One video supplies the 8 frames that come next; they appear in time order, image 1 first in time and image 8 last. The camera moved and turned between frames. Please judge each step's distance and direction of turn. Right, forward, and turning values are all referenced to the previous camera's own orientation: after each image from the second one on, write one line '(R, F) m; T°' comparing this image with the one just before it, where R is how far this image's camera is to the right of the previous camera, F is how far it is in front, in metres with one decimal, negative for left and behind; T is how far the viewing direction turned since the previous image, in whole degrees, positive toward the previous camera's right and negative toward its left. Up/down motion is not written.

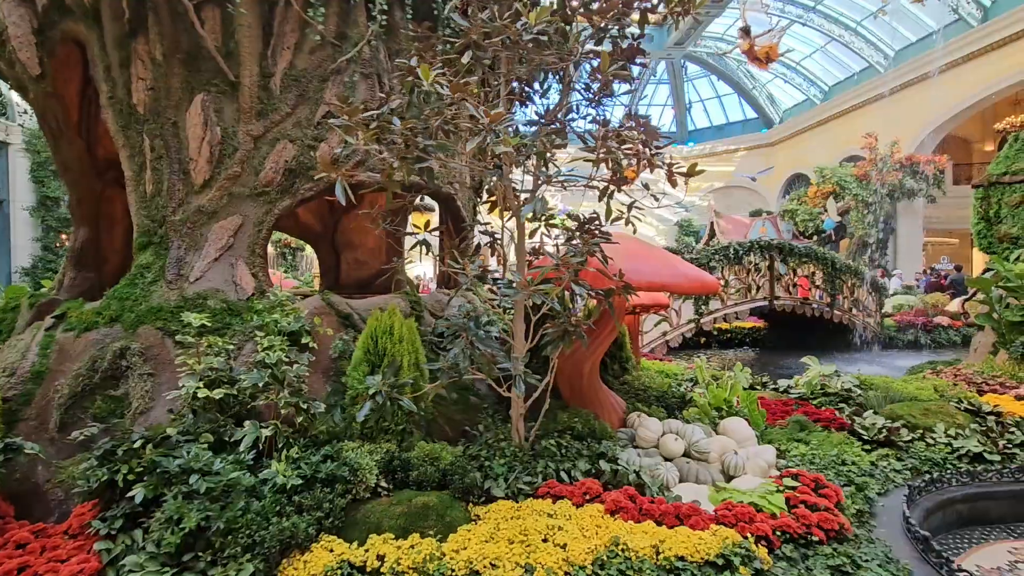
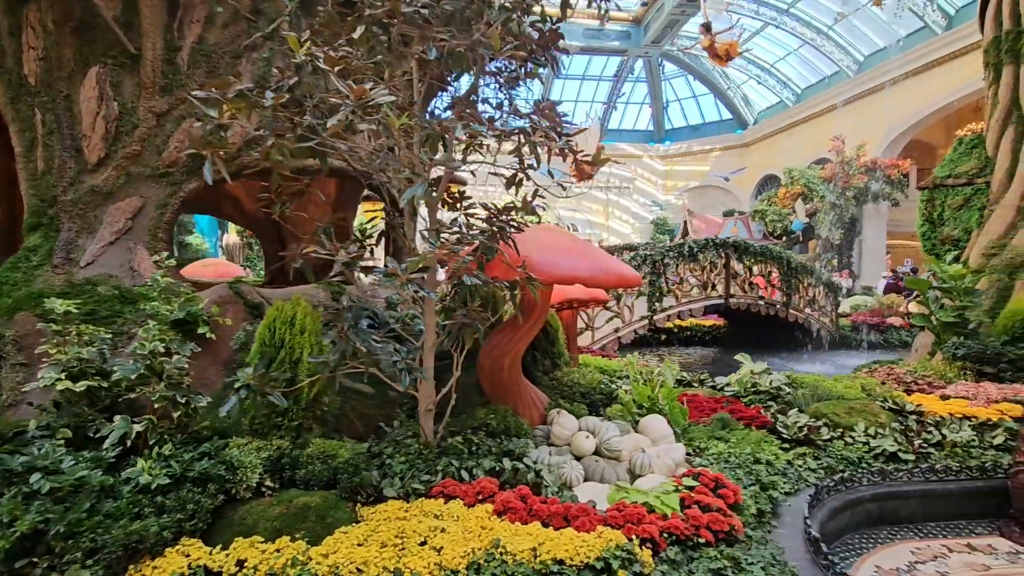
(+0.5, +0.1) m; +2°
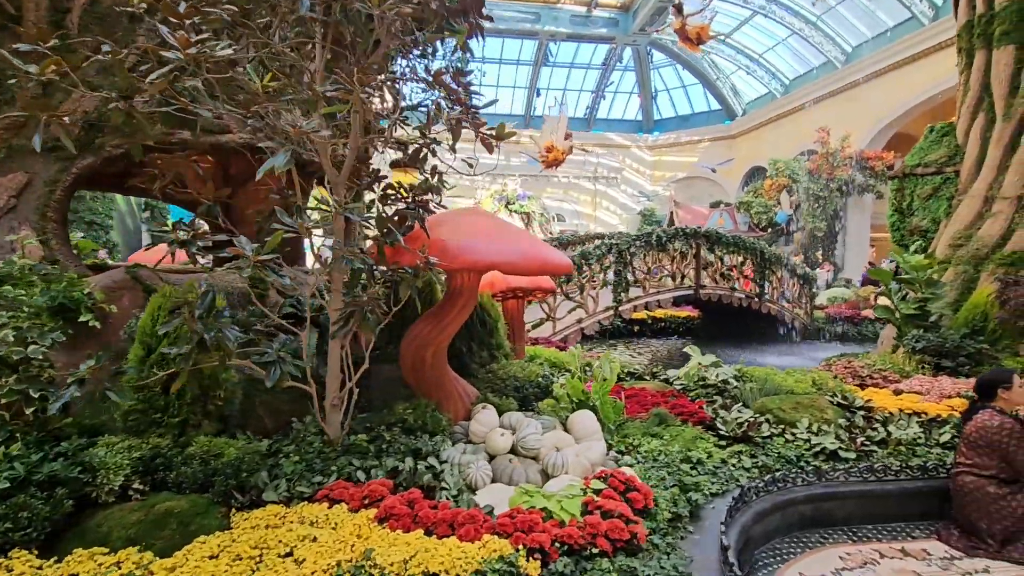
(+0.5, +0.2) m; +1°
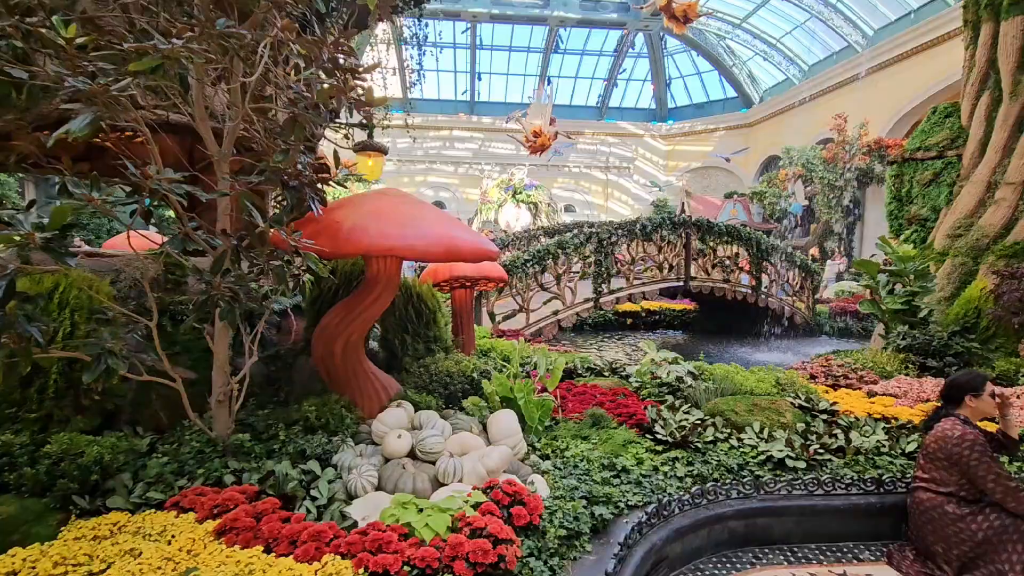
(+0.7, +0.3) m; -2°
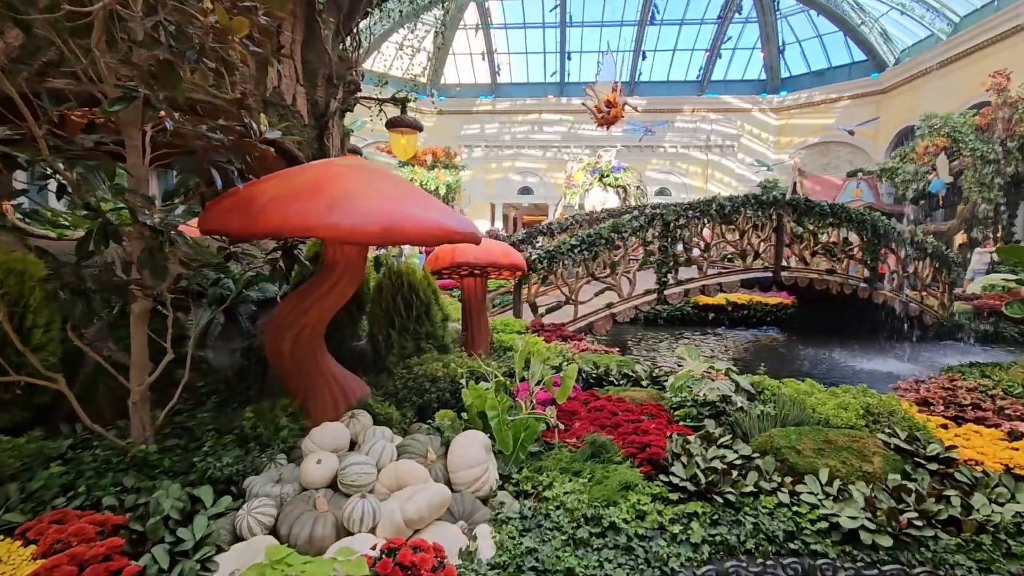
(+0.6, +0.8) m; -11°
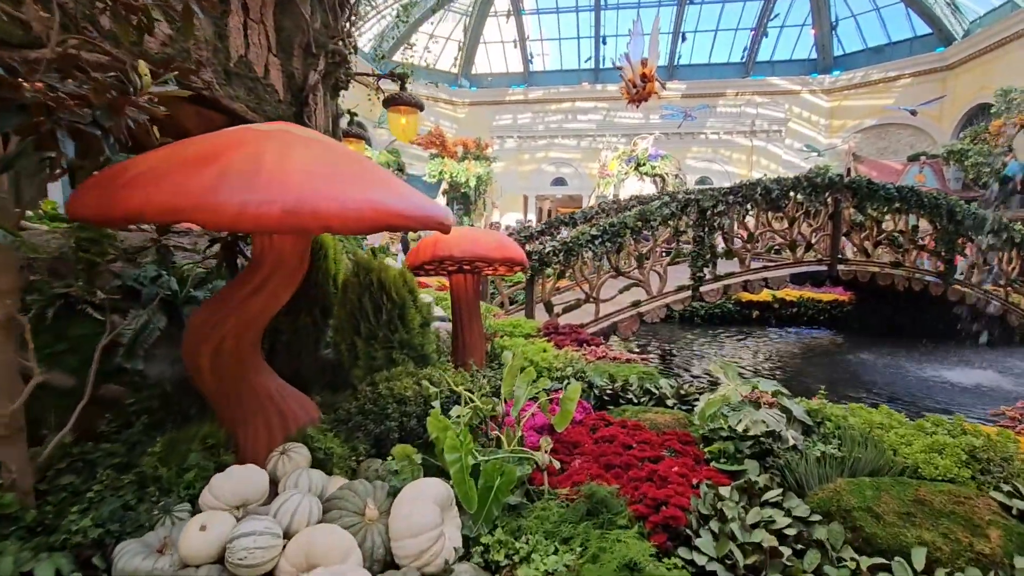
(+0.3, +0.7) m; -4°
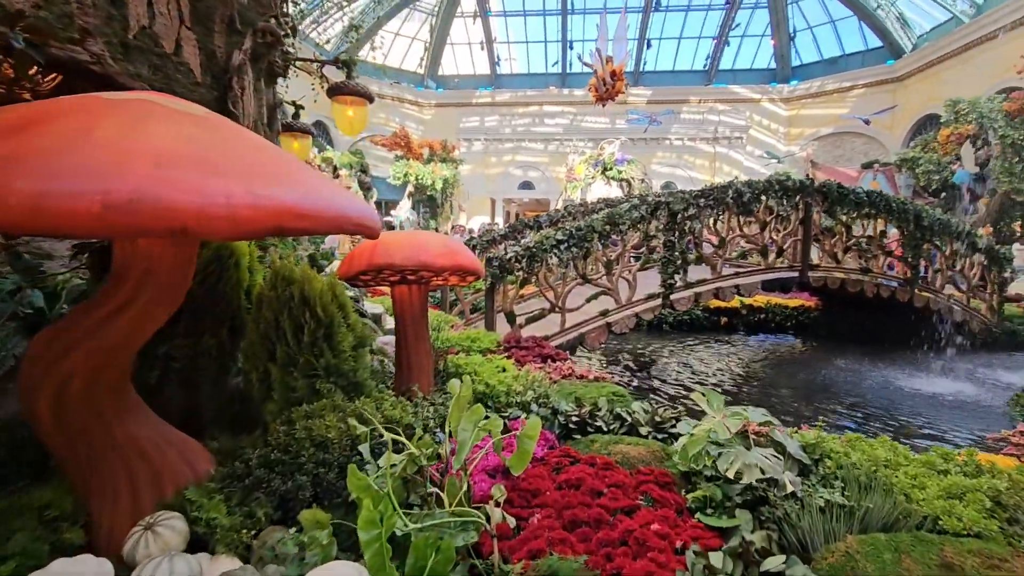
(+0.1, +0.5) m; +4°
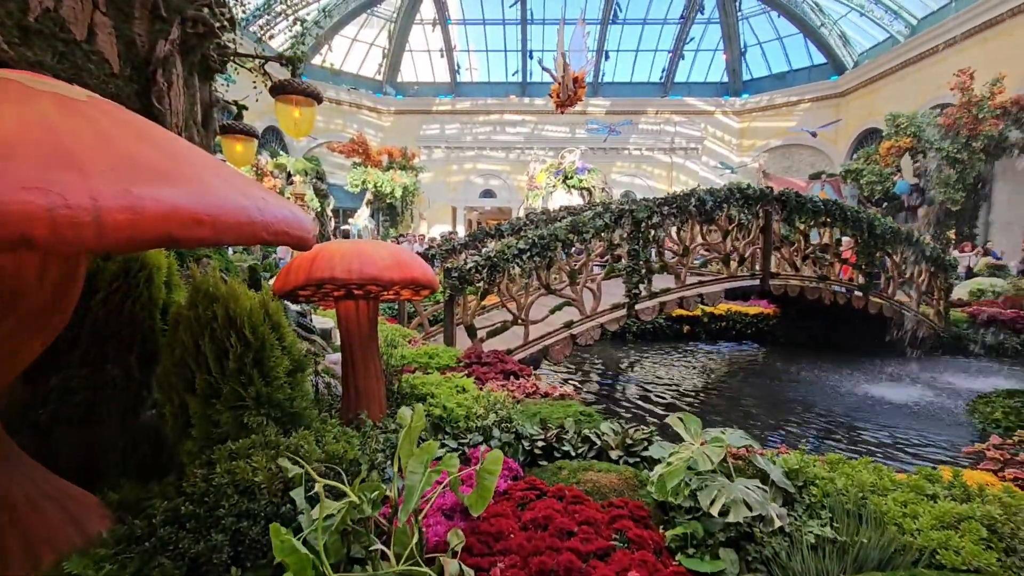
(0.0, +0.2) m; +4°
